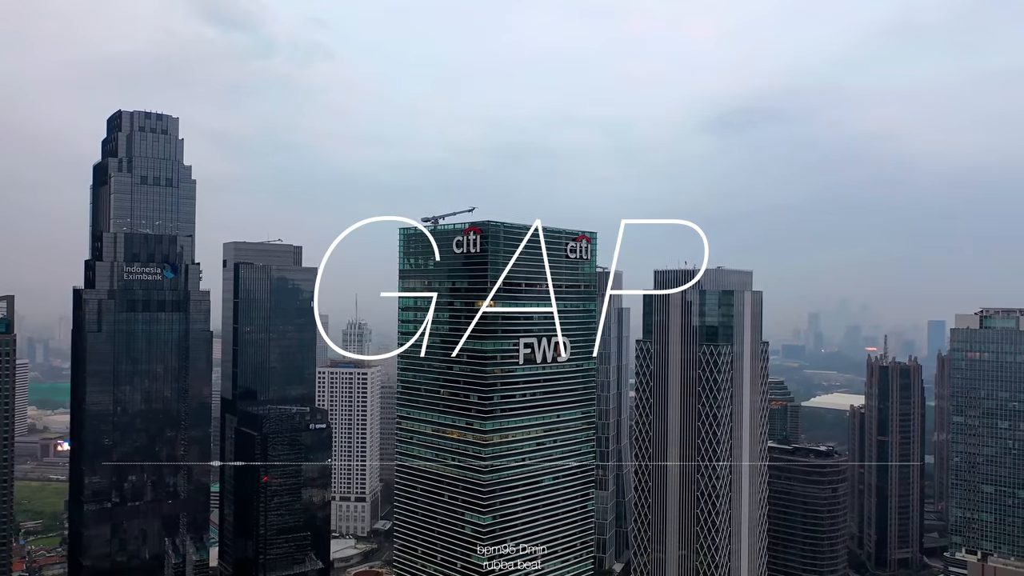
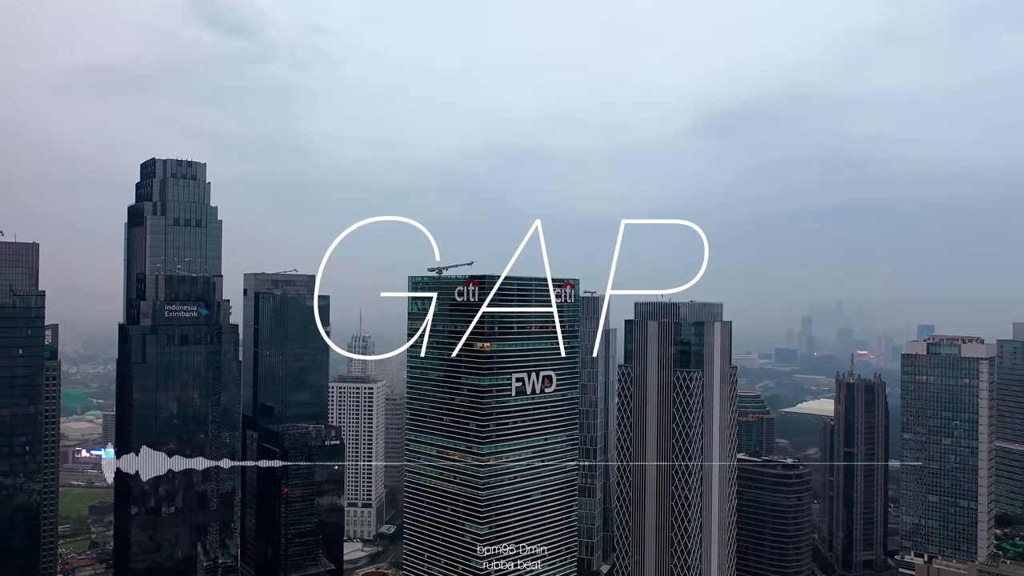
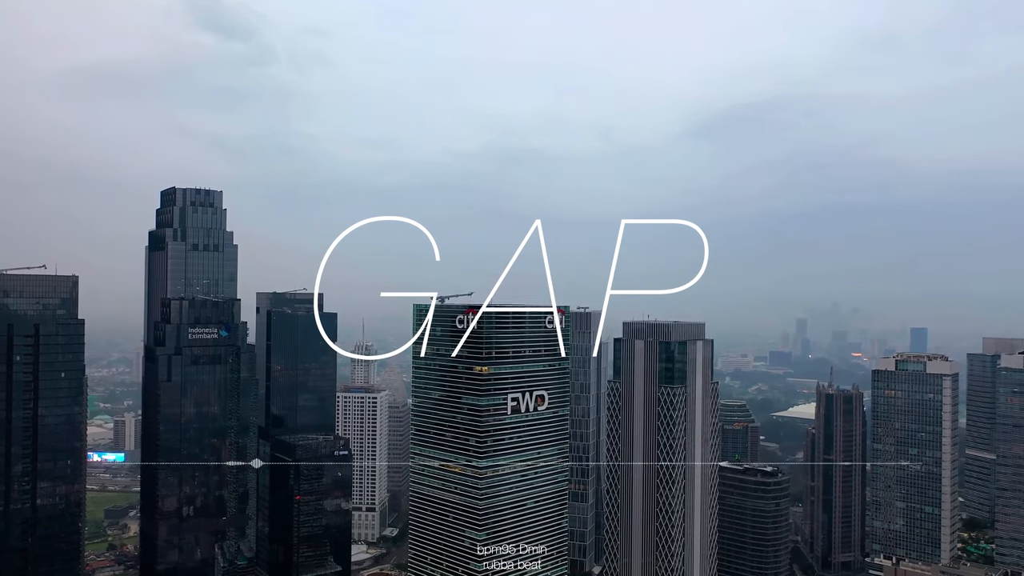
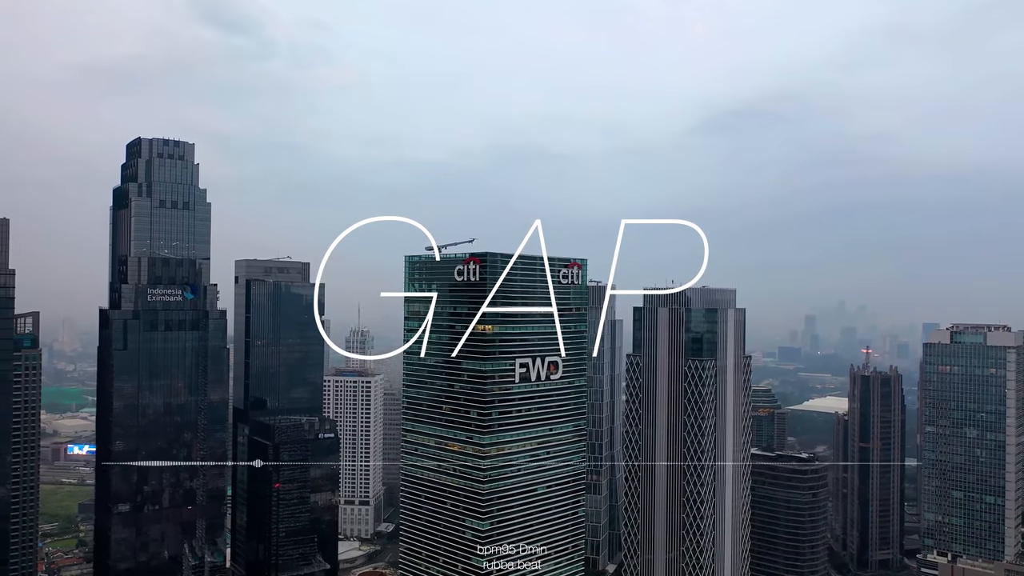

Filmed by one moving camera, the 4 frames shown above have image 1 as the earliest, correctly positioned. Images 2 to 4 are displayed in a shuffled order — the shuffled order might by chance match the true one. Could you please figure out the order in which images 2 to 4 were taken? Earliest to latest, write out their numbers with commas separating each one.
4, 2, 3
